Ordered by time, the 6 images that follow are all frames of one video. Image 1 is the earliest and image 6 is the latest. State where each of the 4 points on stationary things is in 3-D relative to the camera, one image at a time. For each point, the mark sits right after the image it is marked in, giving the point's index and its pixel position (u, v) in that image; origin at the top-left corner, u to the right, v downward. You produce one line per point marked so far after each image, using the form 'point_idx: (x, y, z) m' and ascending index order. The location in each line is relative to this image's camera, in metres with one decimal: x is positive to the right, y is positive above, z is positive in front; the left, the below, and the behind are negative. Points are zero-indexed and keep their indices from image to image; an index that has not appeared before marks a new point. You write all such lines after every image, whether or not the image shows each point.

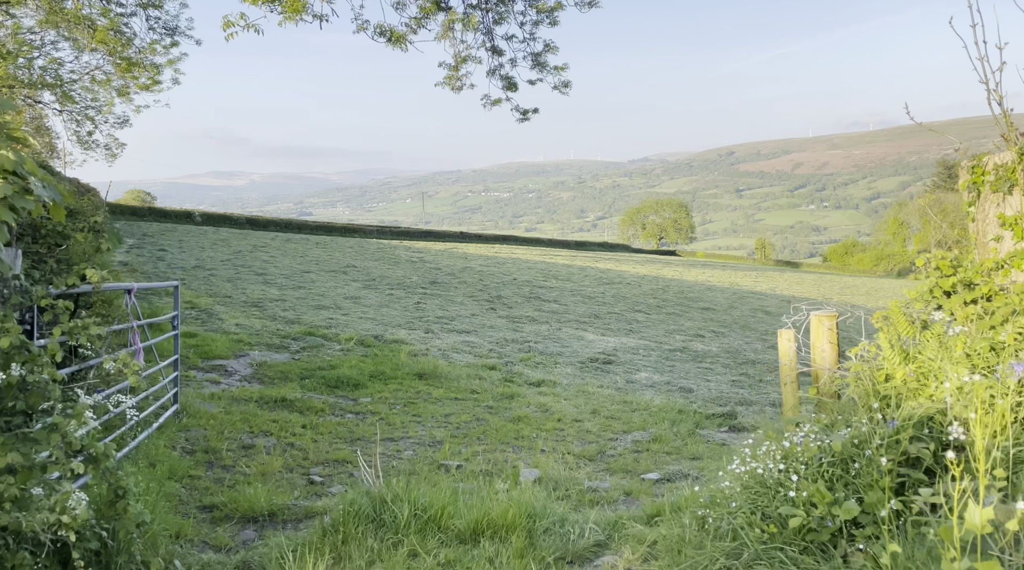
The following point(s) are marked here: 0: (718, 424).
0: (+2.0, -1.4, +7.8) m
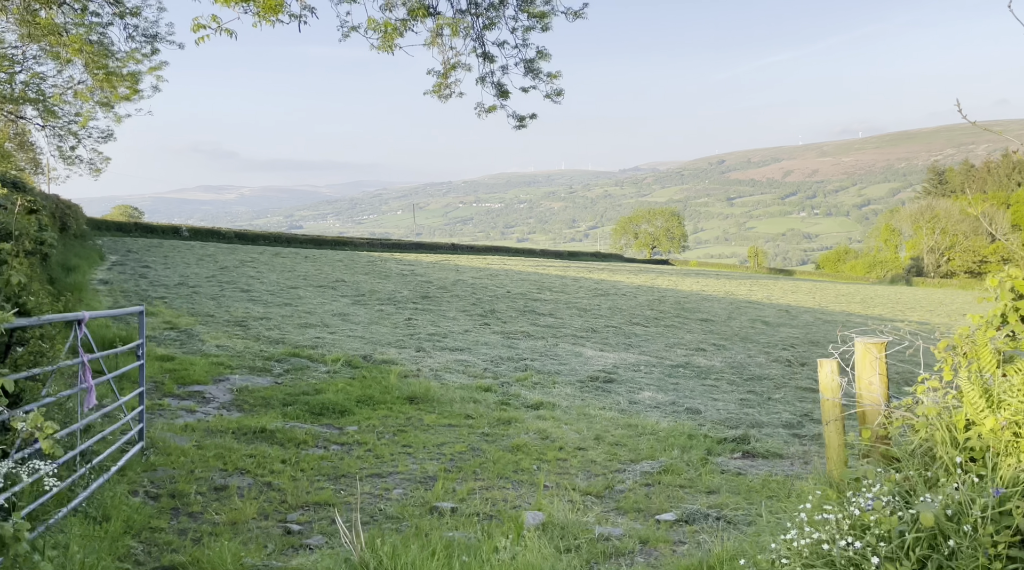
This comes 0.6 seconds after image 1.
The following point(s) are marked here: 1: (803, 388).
0: (+2.0, -1.5, +7.3) m
1: (+4.1, -1.5, +11.2) m
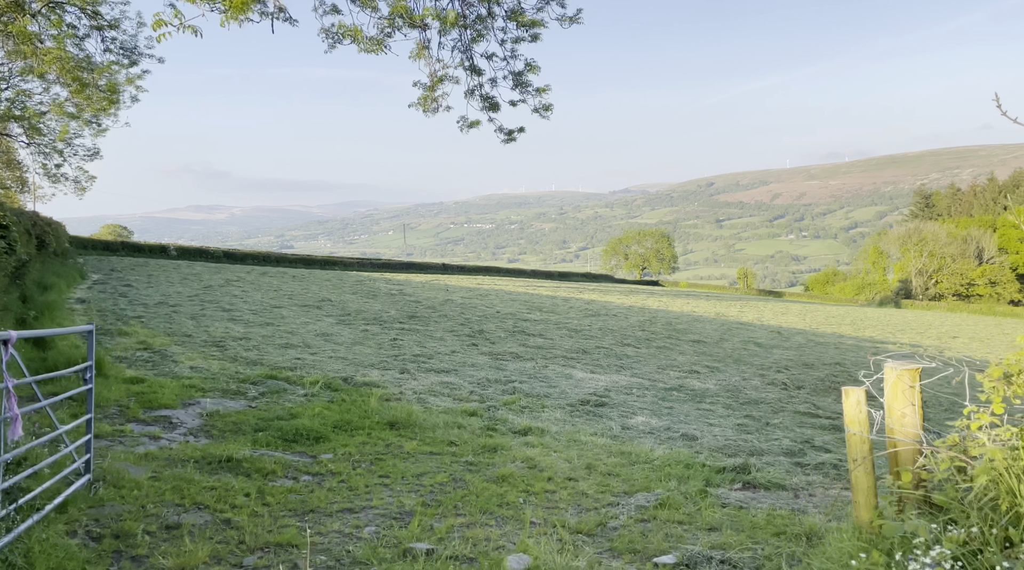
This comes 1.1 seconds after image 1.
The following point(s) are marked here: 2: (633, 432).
0: (+1.9, -1.7, +6.9) m
1: (+3.9, -1.7, +10.8) m
2: (+1.3, -1.6, +8.8) m
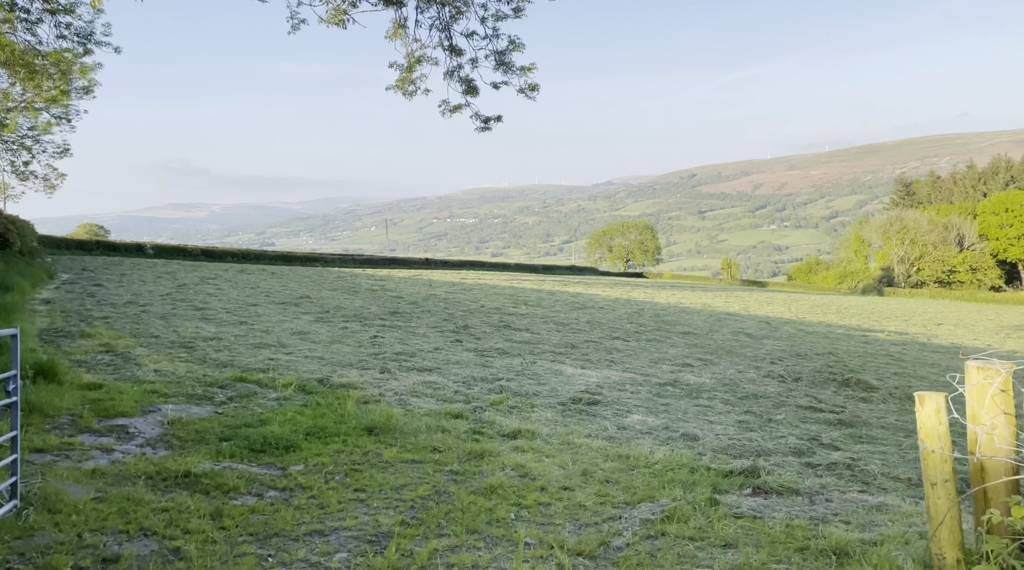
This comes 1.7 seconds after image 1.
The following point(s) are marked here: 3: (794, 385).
0: (+1.8, -1.6, +6.3) m
1: (+3.8, -1.6, +10.2) m
2: (+1.2, -1.5, +8.2) m
3: (+4.4, -1.6, +12.4) m
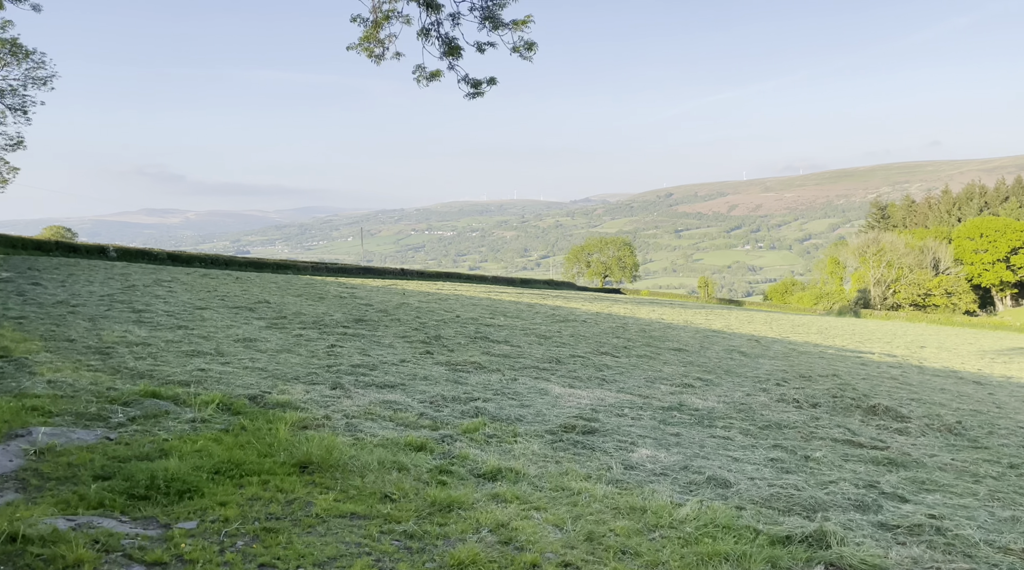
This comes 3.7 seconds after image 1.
0: (+1.7, -1.6, +4.5) m
1: (+3.5, -1.7, +8.5) m
2: (+1.0, -1.5, +6.4) m
3: (+4.1, -1.7, +10.8) m
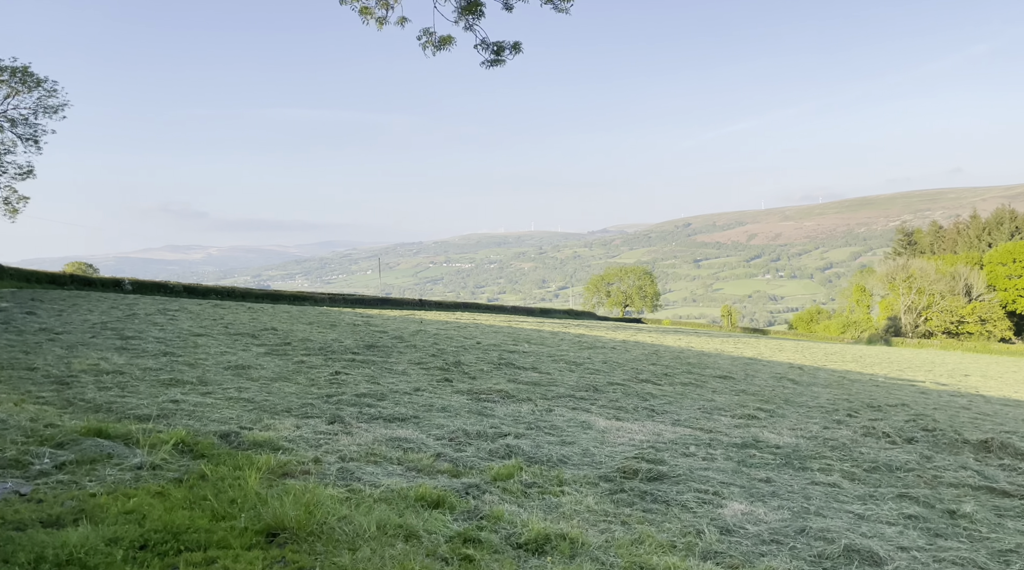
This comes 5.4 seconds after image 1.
0: (+1.9, -1.4, +2.7) m
1: (+3.9, -1.7, +6.6) m
2: (+1.3, -1.5, +4.6) m
3: (+4.5, -1.8, +8.8) m
